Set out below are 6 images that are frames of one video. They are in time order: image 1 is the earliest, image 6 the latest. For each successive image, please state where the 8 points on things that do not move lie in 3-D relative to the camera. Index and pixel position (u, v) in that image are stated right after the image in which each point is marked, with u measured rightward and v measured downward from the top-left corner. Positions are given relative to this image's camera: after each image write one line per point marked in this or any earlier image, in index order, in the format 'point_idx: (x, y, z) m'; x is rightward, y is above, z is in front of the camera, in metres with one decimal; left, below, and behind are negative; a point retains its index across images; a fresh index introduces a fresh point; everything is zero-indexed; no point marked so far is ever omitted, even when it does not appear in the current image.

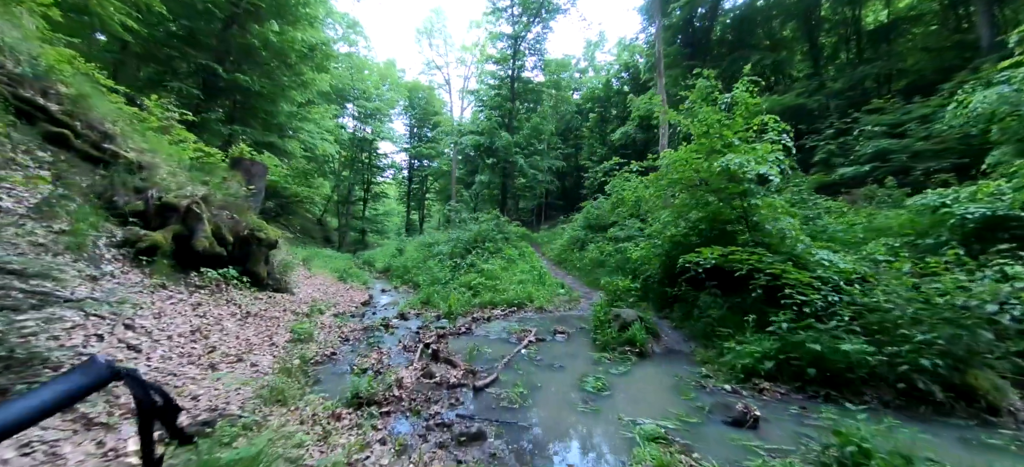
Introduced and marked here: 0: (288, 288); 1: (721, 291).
0: (-6.1, -1.5, +10.6) m
1: (+4.2, -1.2, +7.7) m
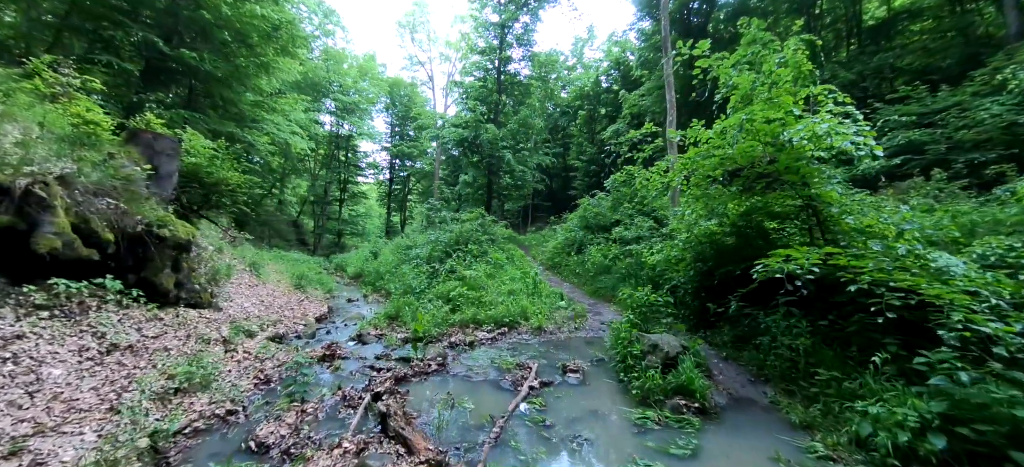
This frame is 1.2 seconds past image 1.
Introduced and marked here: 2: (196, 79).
0: (-6.3, -1.4, +8.1) m
1: (+4.1, -1.1, +5.5) m
2: (-9.9, +4.8, +12.2) m
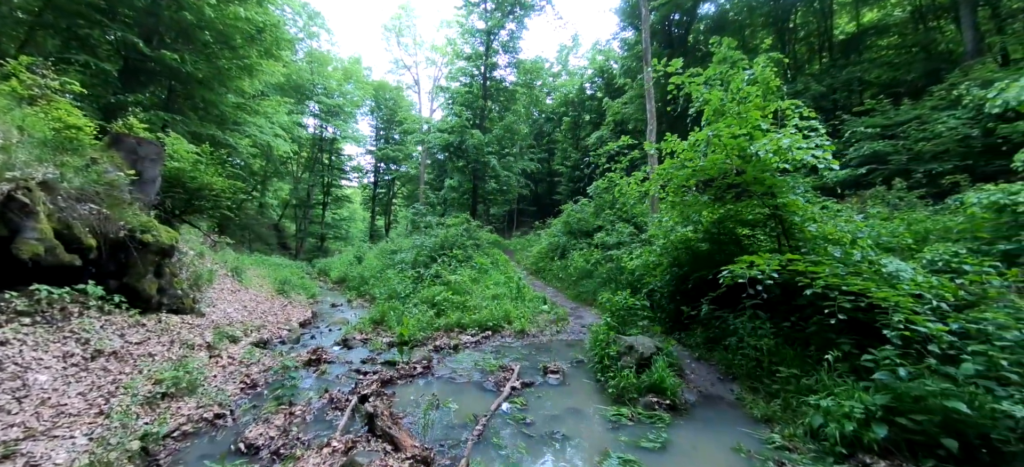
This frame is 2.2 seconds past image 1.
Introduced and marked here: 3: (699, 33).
0: (-6.7, -1.5, +8.1) m
1: (+3.8, -1.2, +5.9) m
2: (-10.4, +4.6, +12.1) m
3: (+9.5, +10.3, +20.0) m
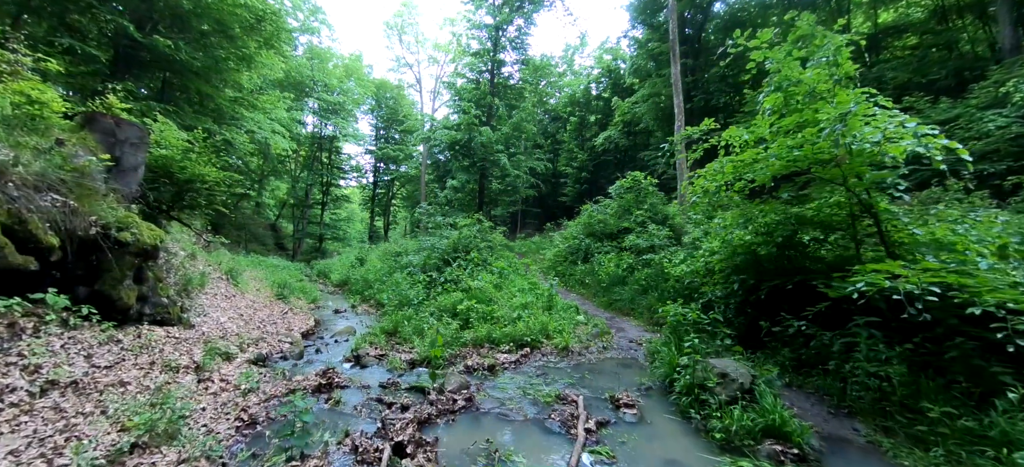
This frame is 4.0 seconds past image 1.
0: (-5.9, -1.5, +6.9) m
1: (+4.6, -1.3, +4.8) m
2: (-9.6, +4.7, +10.9) m
3: (+10.2, +10.1, +19.0) m
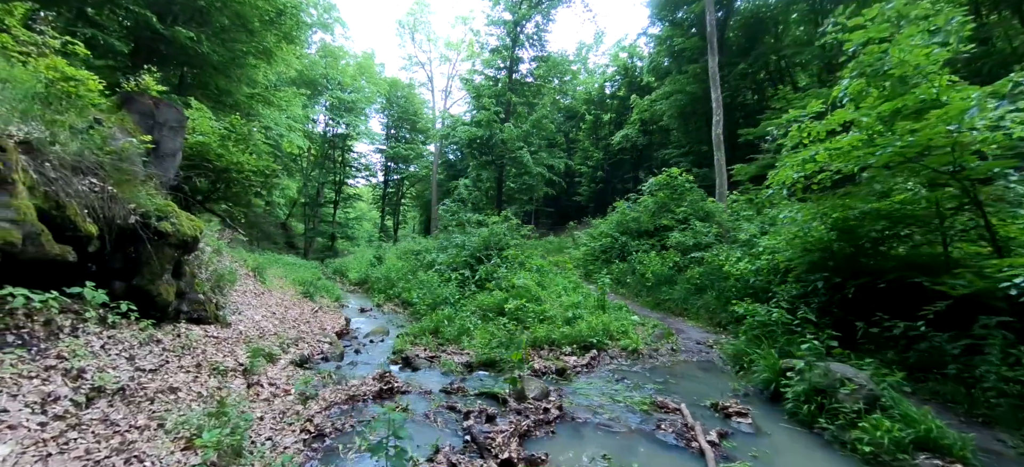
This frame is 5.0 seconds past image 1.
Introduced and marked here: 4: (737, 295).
0: (-4.9, -1.3, +6.4) m
1: (+5.6, -1.2, +4.2) m
2: (-8.5, +4.8, +10.5) m
3: (+11.5, +10.1, +18.4) m
4: (+4.9, -1.3, +8.4) m
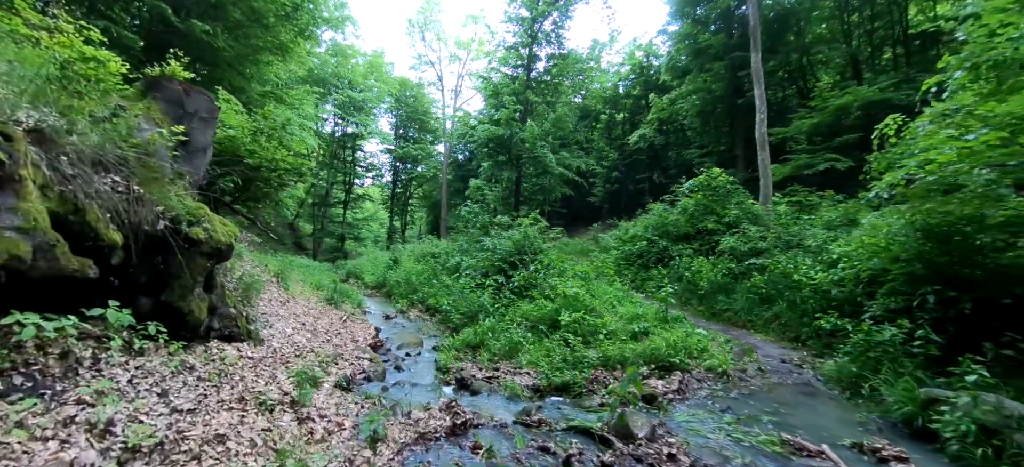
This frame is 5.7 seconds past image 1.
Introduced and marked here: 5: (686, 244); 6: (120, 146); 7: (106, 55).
0: (-3.8, -1.4, +5.7) m
1: (+6.6, -1.3, +3.4) m
2: (-7.4, +4.7, +9.8) m
3: (+12.7, +10.0, +17.5) m
4: (+5.9, -1.4, +7.6) m
5: (+5.8, -0.3, +12.7) m
6: (-4.2, +0.9, +4.2) m
7: (-4.8, +2.1, +4.6) m
